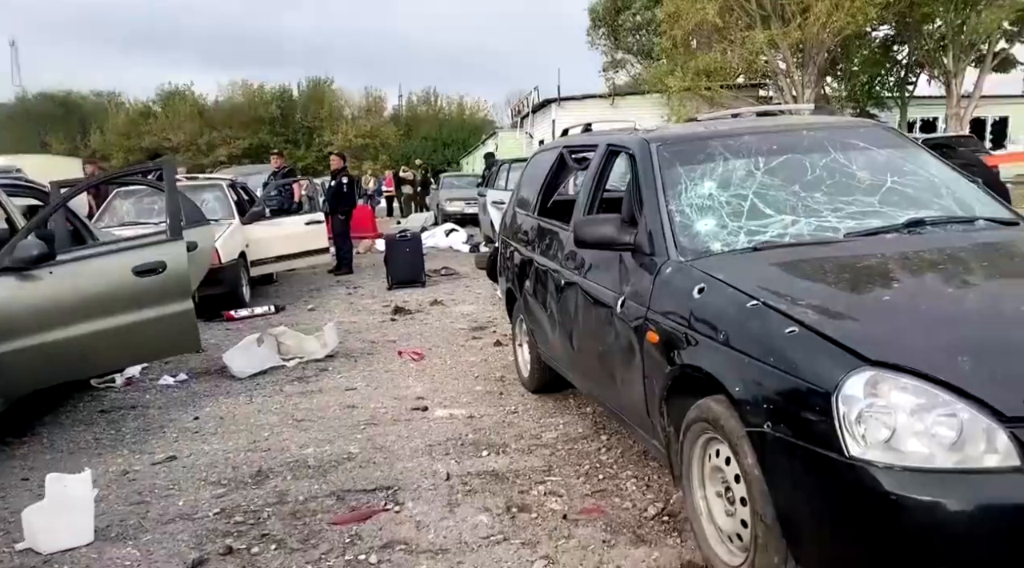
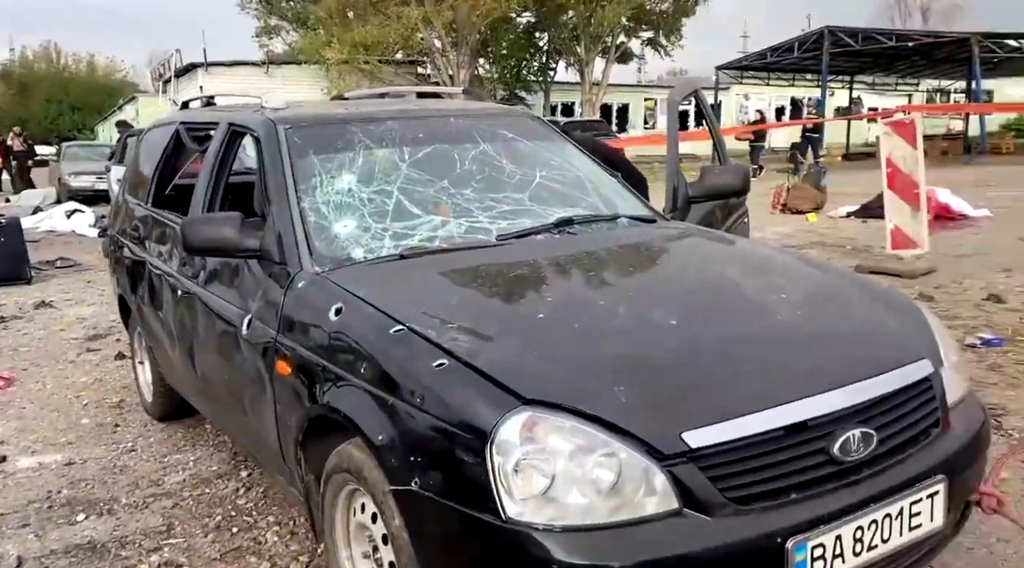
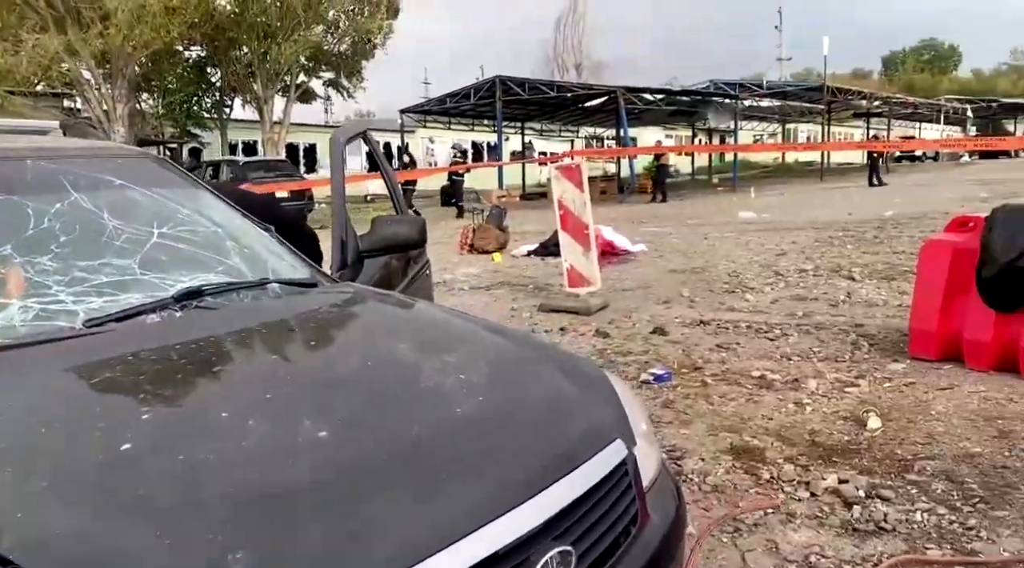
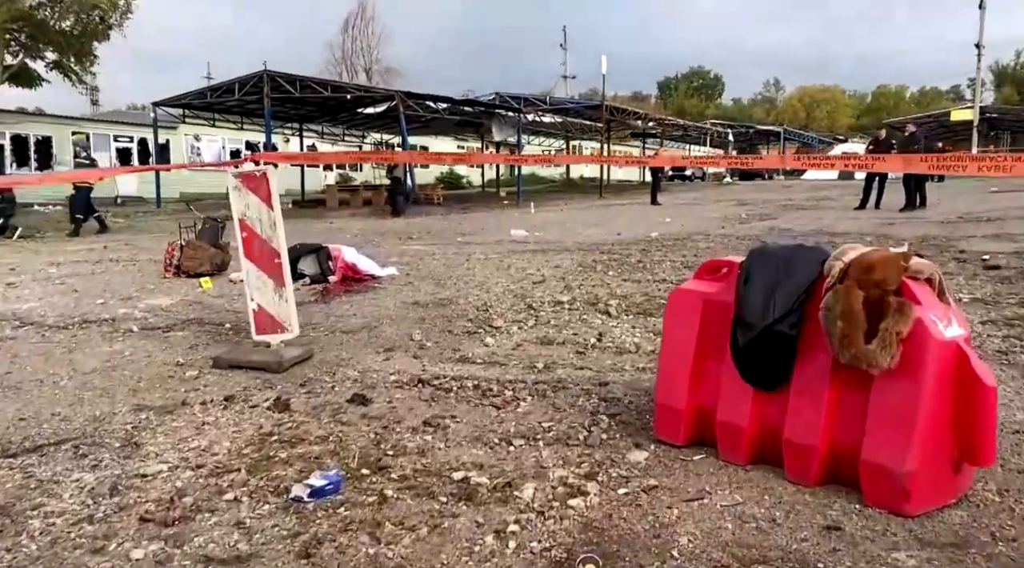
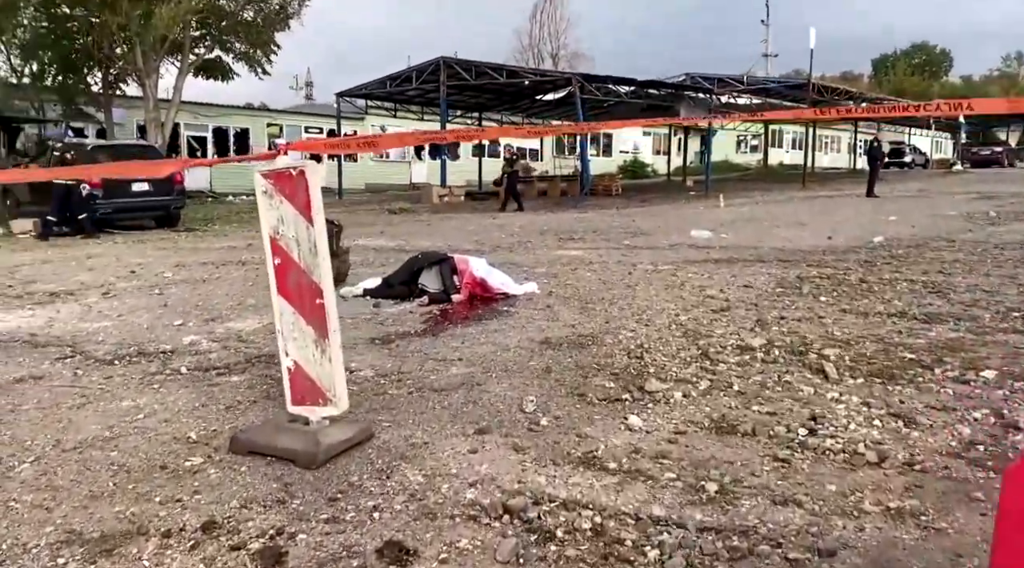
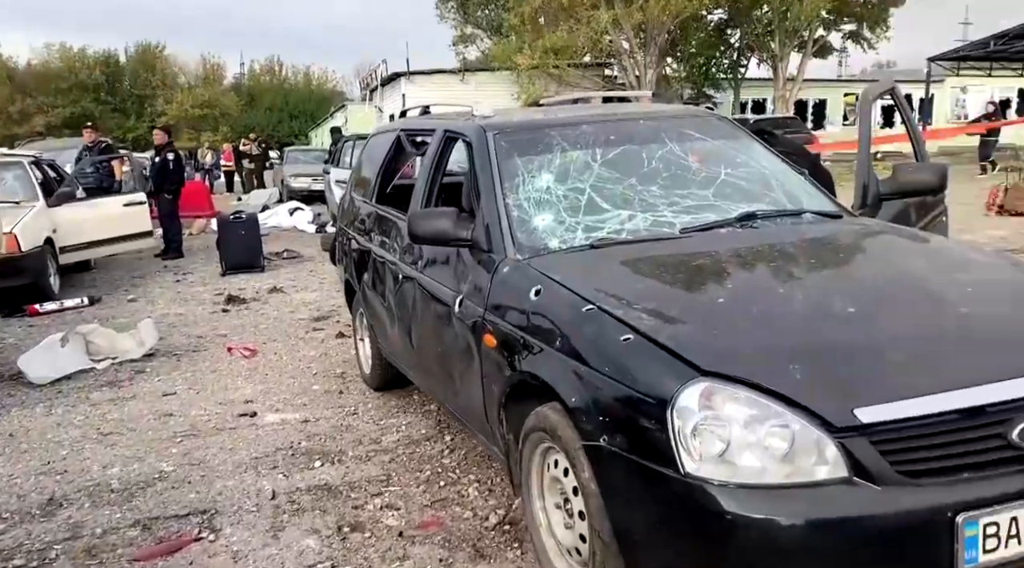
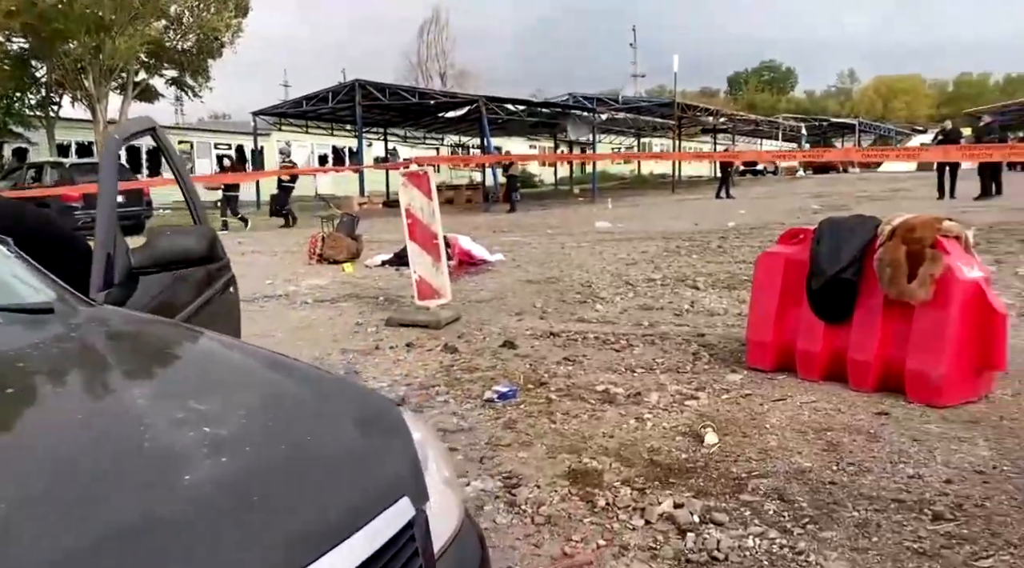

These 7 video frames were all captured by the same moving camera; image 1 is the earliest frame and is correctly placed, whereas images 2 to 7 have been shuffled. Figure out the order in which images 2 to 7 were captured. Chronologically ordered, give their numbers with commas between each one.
6, 2, 3, 7, 4, 5
